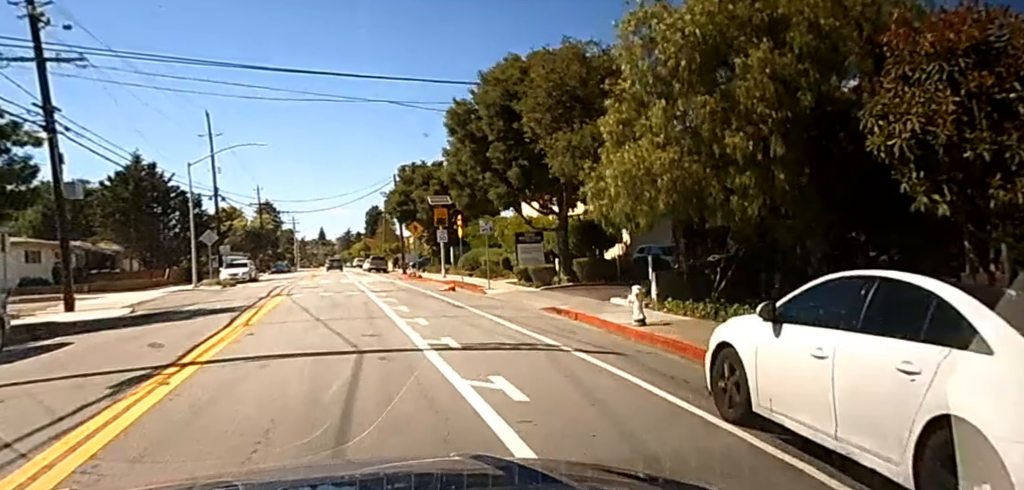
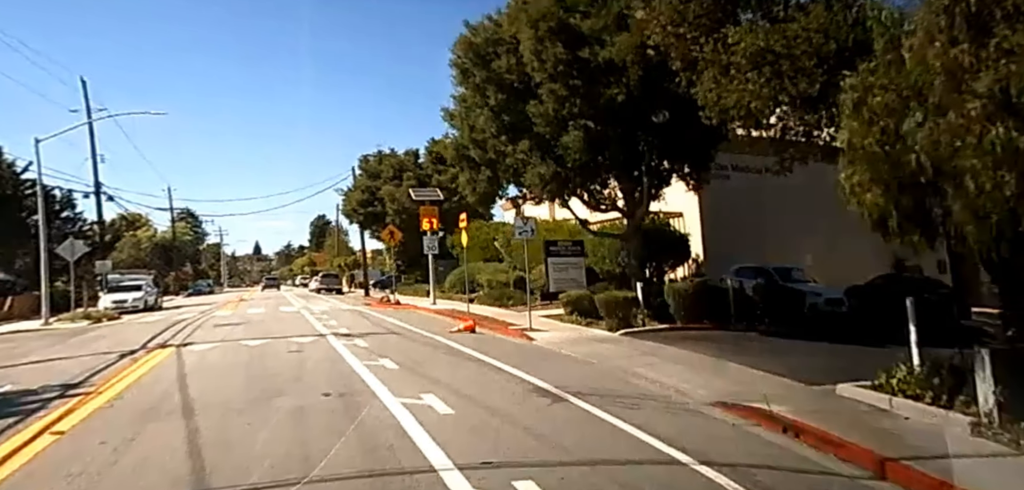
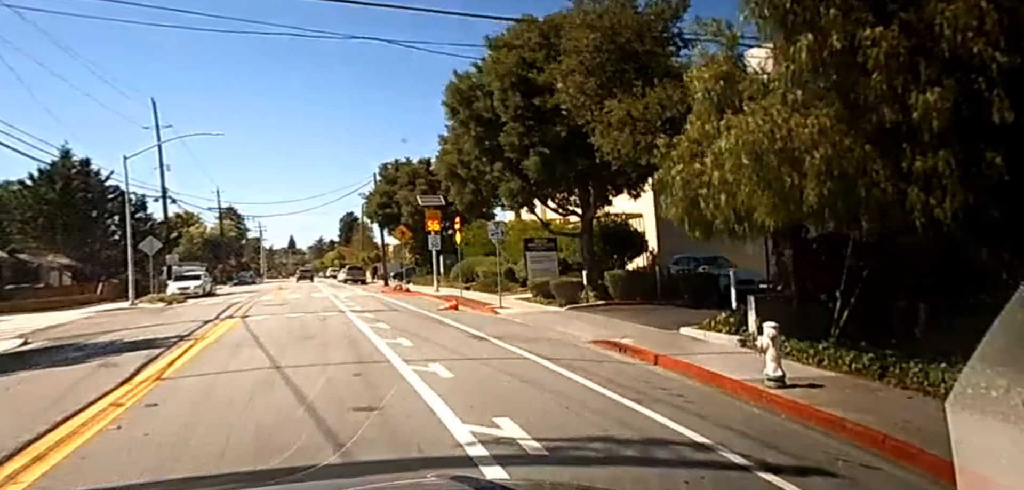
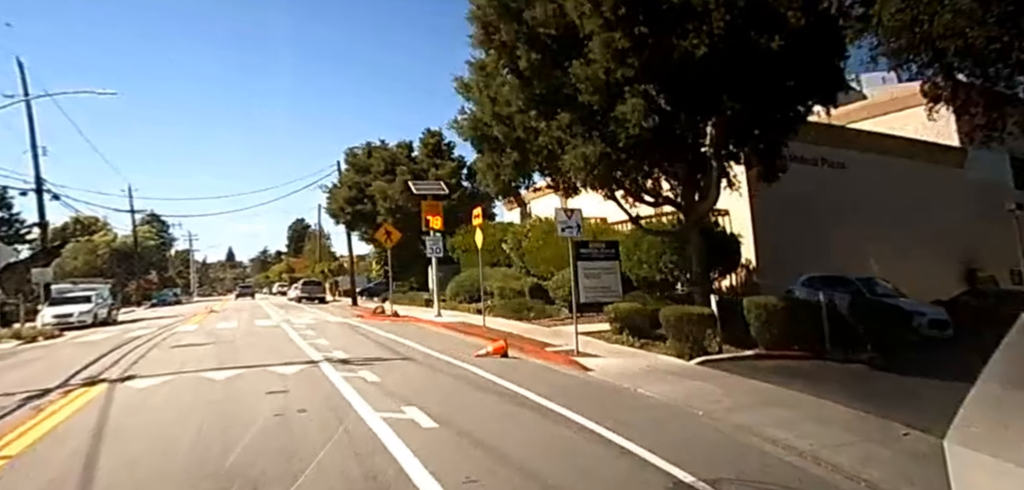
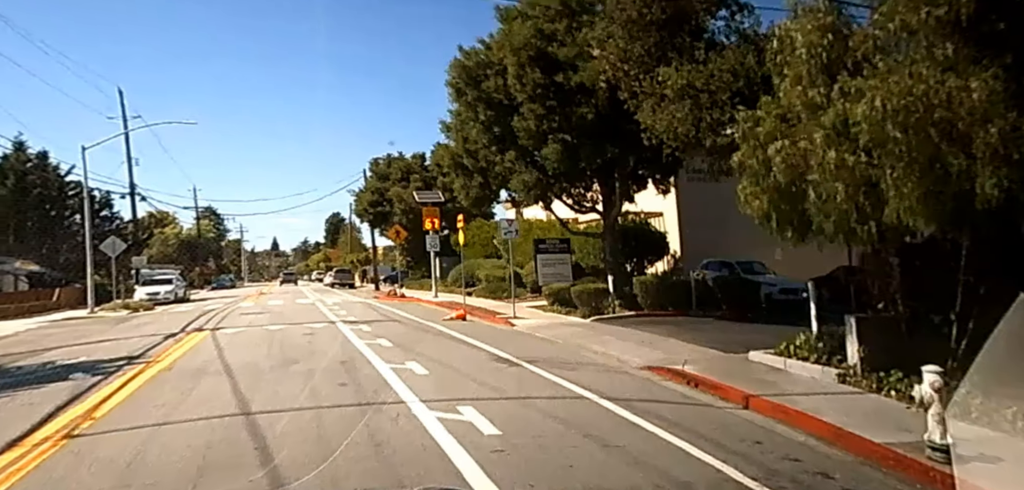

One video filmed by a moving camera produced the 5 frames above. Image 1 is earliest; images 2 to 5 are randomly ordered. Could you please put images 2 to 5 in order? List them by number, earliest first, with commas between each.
3, 5, 2, 4
